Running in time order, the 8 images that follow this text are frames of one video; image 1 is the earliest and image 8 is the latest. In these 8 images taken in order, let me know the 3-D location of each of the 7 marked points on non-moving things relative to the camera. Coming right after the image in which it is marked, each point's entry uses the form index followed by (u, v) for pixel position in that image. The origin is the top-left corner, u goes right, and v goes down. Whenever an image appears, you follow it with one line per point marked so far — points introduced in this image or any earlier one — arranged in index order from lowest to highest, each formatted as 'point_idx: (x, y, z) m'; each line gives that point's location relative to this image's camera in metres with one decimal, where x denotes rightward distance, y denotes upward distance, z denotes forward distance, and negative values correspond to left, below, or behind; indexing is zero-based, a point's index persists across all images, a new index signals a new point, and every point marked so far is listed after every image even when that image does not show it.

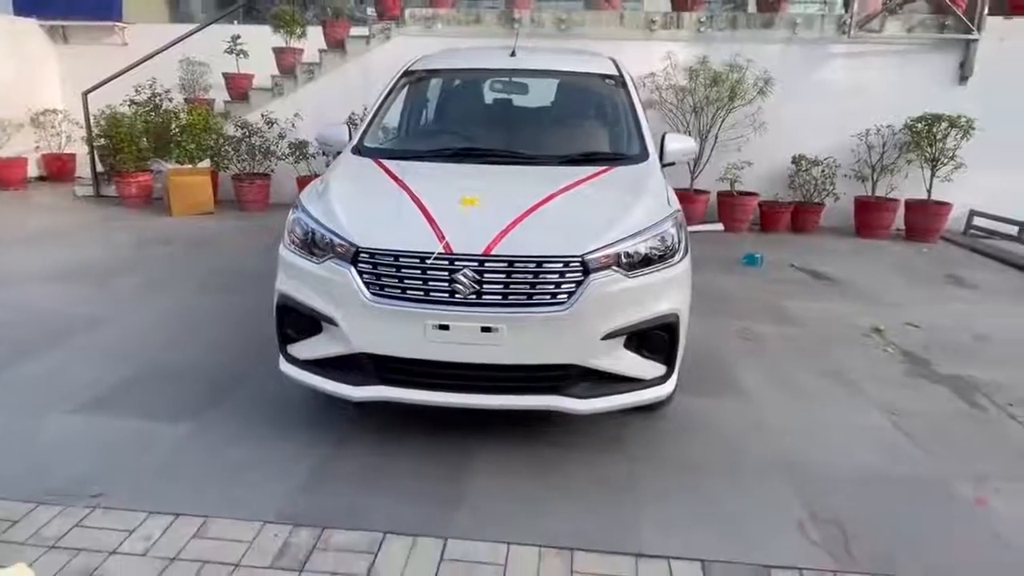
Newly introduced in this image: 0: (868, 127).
0: (+4.3, +1.9, +7.4) m
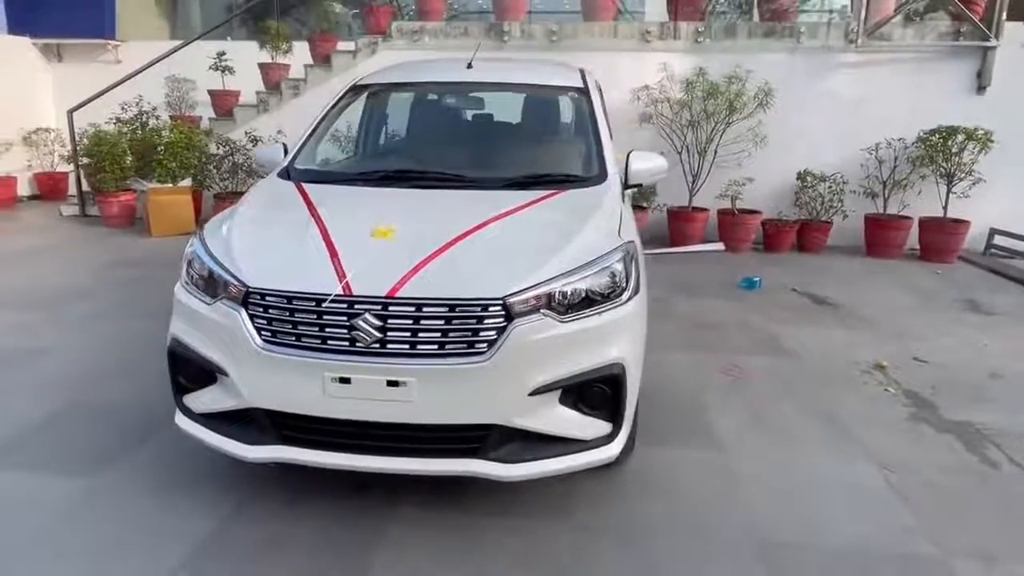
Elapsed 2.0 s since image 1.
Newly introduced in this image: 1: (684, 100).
0: (+4.1, +1.7, +6.9) m
1: (+1.9, +2.1, +6.7) m
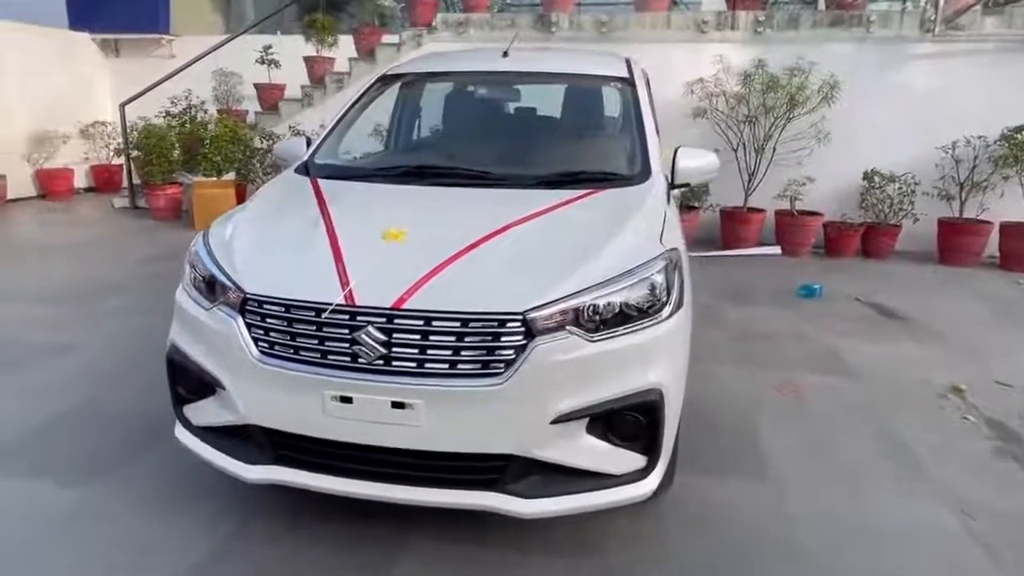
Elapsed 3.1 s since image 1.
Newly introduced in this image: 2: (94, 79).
0: (+4.6, +1.6, +6.4) m
1: (+2.4, +2.0, +6.3) m
2: (-6.6, +3.3, +9.8) m
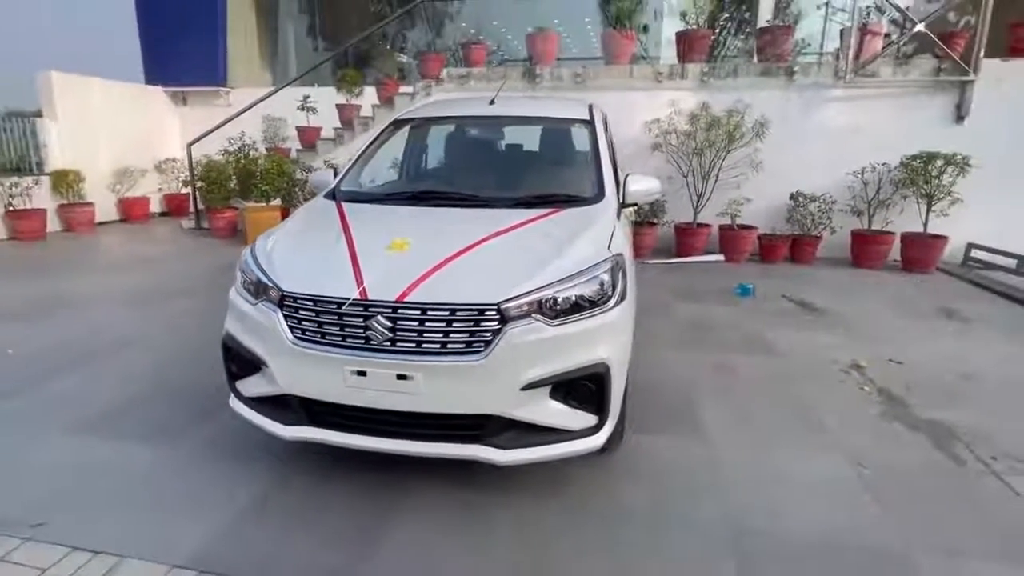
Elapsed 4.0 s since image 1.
0: (+4.5, +1.6, +7.8) m
1: (+2.3, +2.0, +7.8) m
2: (-6.6, +3.1, +11.6) m
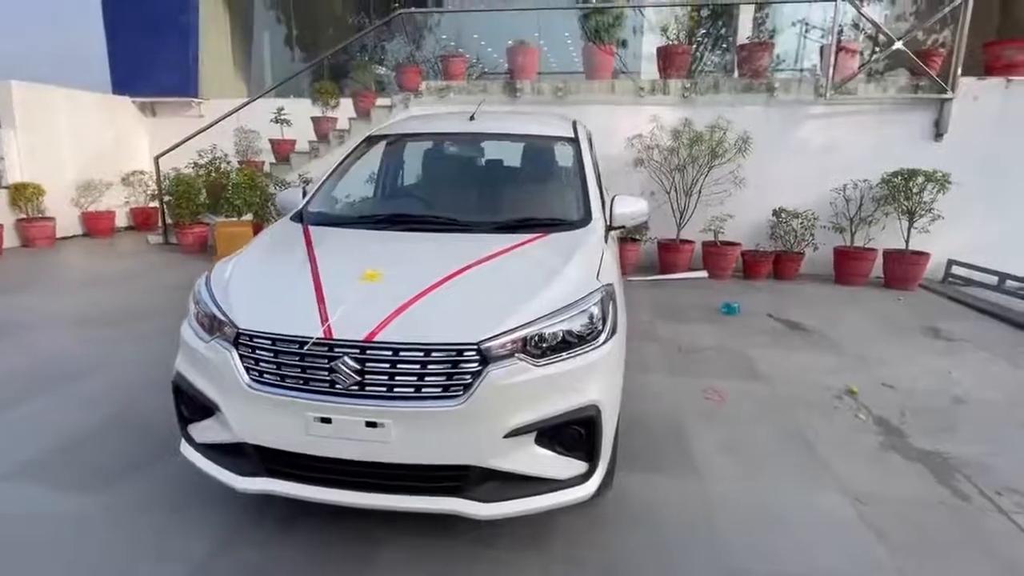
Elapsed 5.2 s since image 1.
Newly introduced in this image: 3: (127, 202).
0: (+4.2, +1.4, +7.7) m
1: (+2.0, +1.8, +7.7) m
2: (-7.0, +2.8, +11.3) m
3: (-7.0, +1.6, +11.1) m
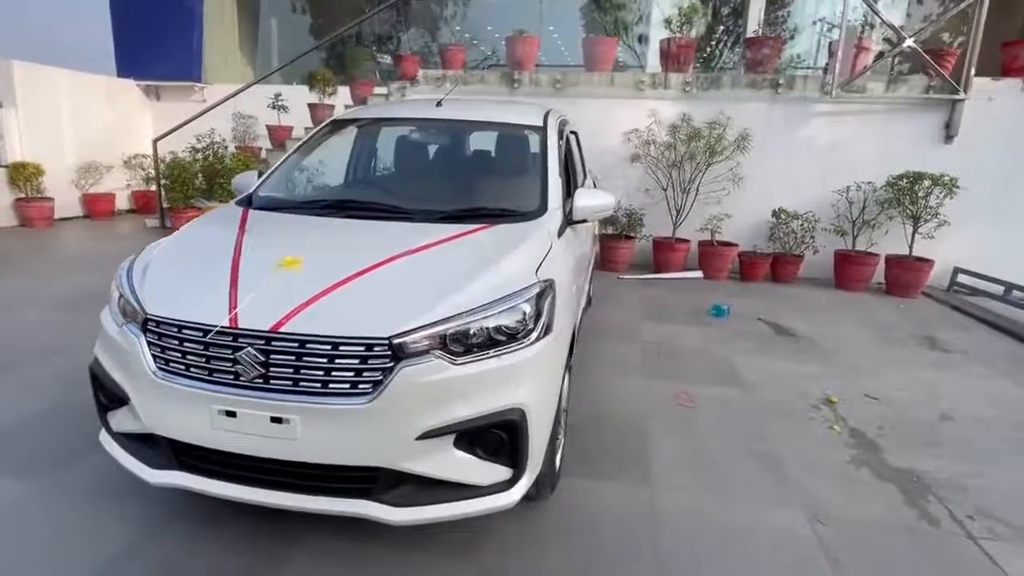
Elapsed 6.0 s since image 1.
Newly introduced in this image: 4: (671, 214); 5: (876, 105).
0: (+4.1, +1.3, +7.5) m
1: (+1.9, +1.8, +7.5) m
2: (-6.9, +3.1, +11.3) m
3: (-7.0, +1.9, +11.1) m
4: (+2.0, +0.9, +7.7) m
5: (+4.4, +2.2, +7.3) m
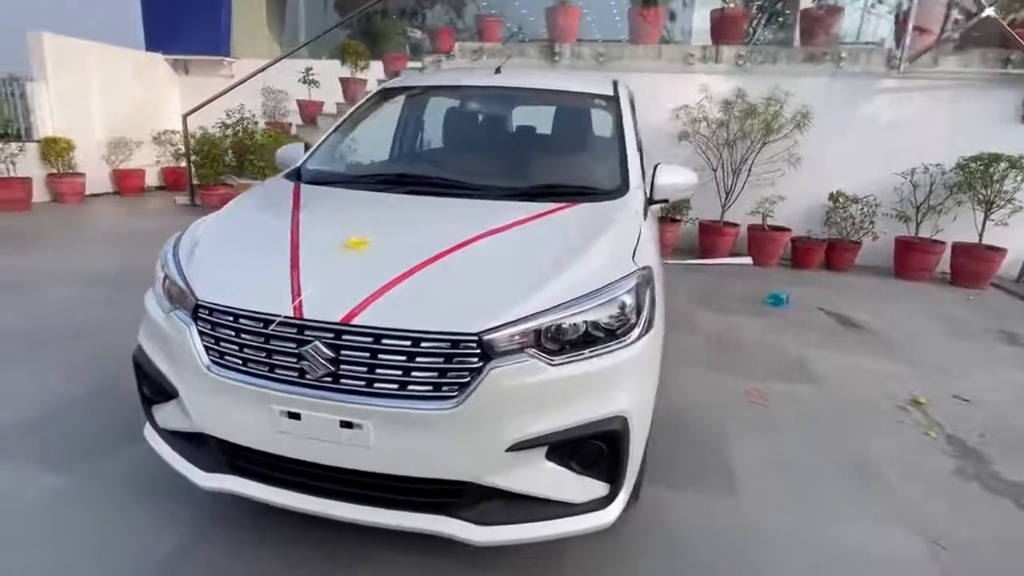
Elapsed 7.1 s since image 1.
0: (+4.6, +1.4, +7.0) m
1: (+2.4, +2.0, +7.1) m
2: (-6.3, +3.5, +11.1) m
3: (-6.4, +2.3, +11.0) m
4: (+2.5, +1.1, +7.3) m
5: (+4.9, +2.3, +6.8) m
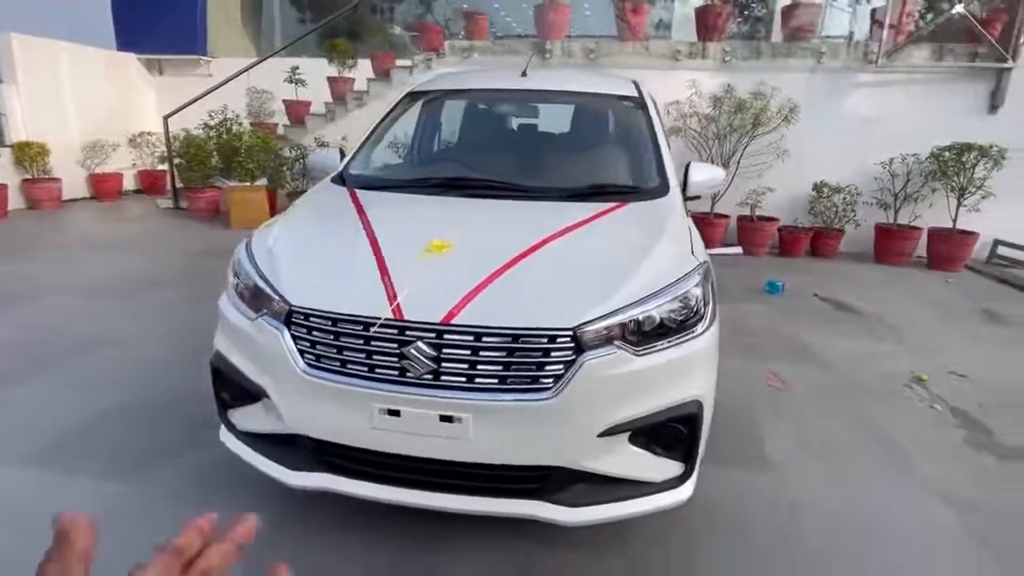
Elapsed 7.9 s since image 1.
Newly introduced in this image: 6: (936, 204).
0: (+4.6, +1.6, +7.4) m
1: (+2.4, +2.1, +7.3) m
2: (-6.6, +3.4, +10.8) m
3: (-6.7, +2.2, +10.7) m
4: (+2.5, +1.2, +7.6) m
5: (+4.8, +2.5, +7.2) m
6: (+5.1, +1.0, +7.4) m
